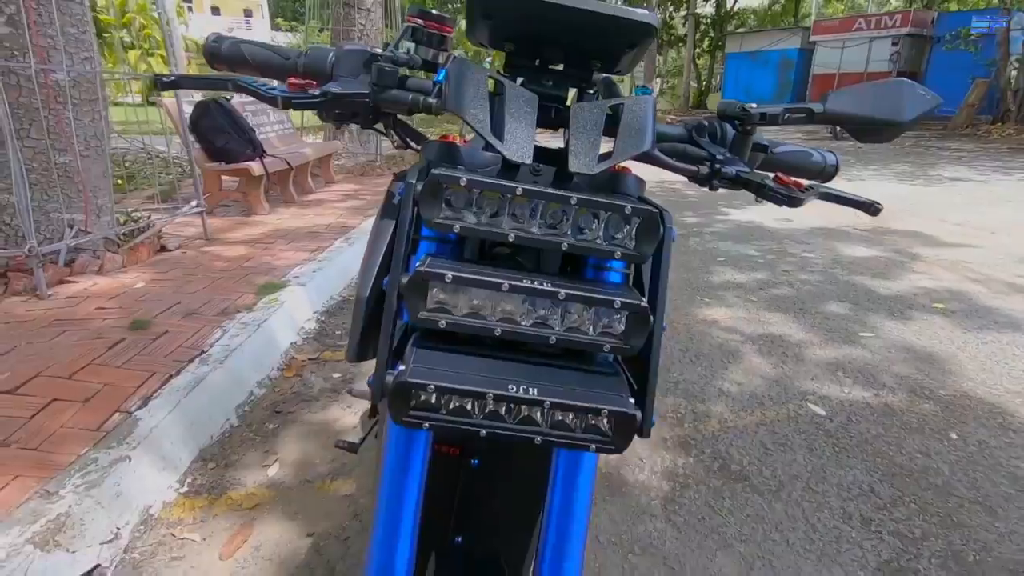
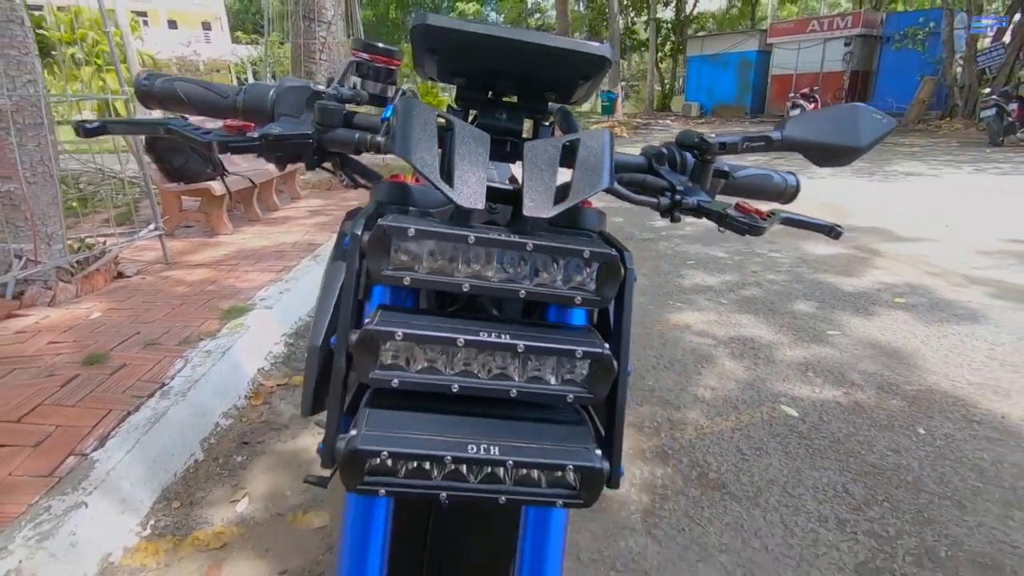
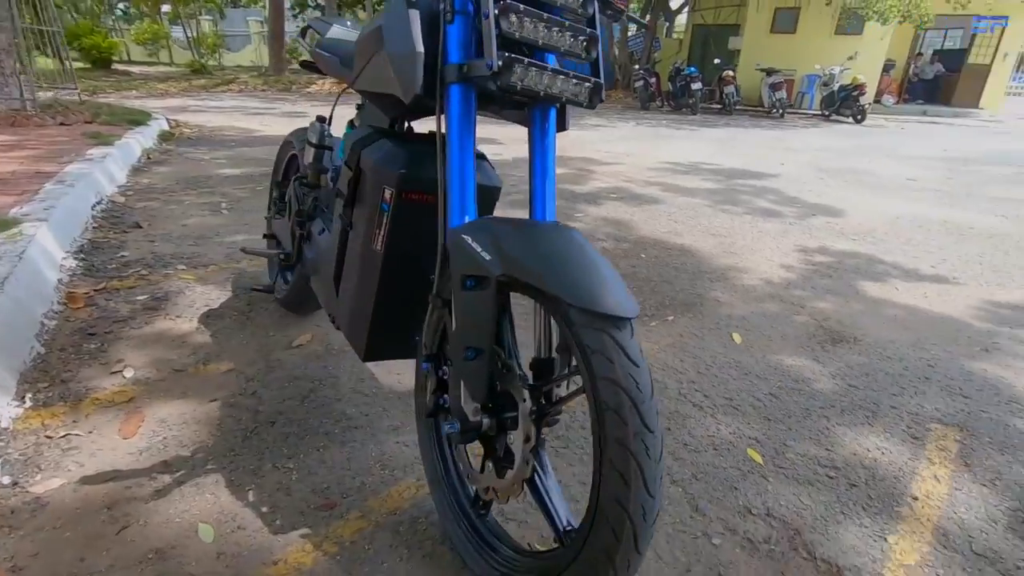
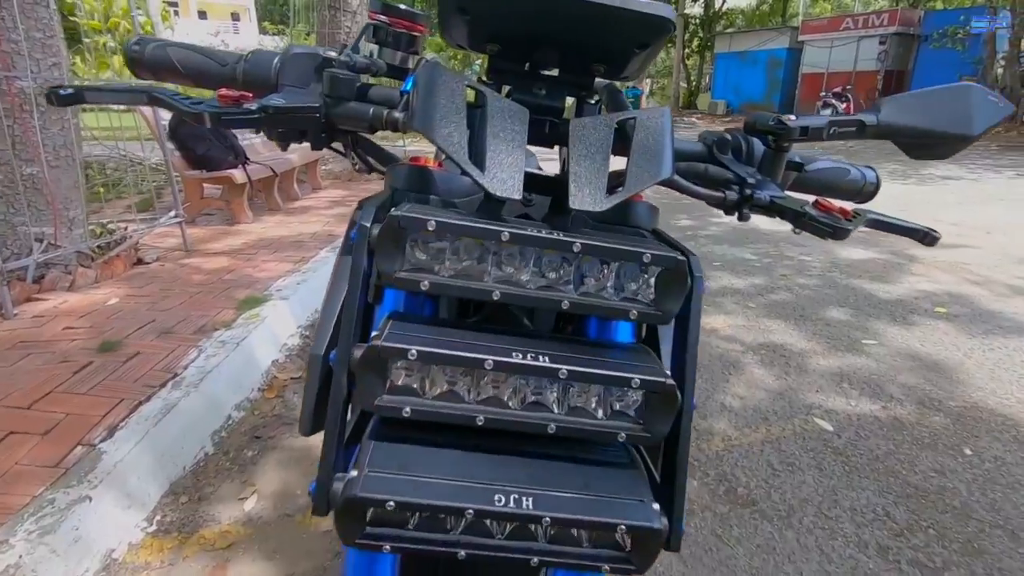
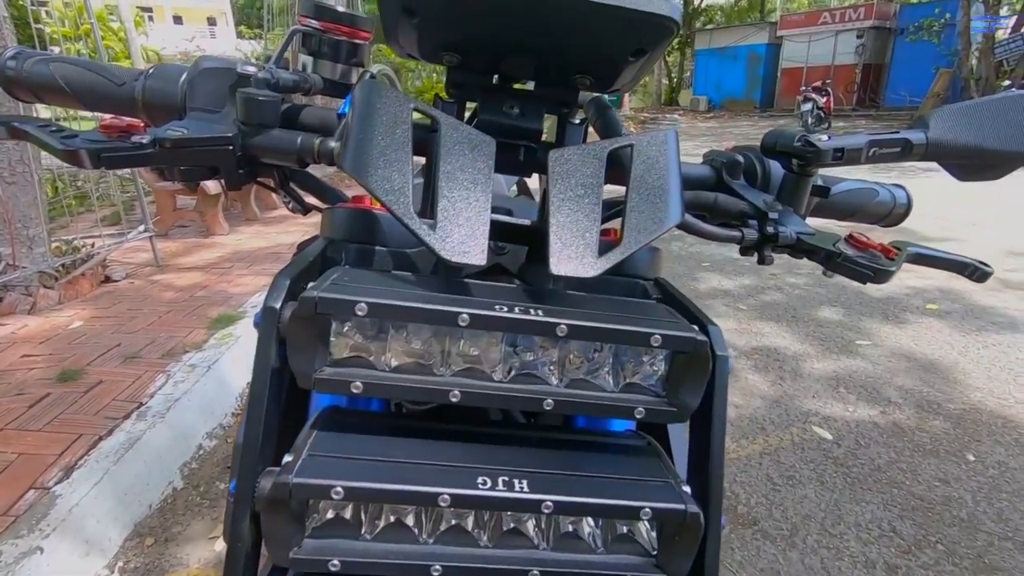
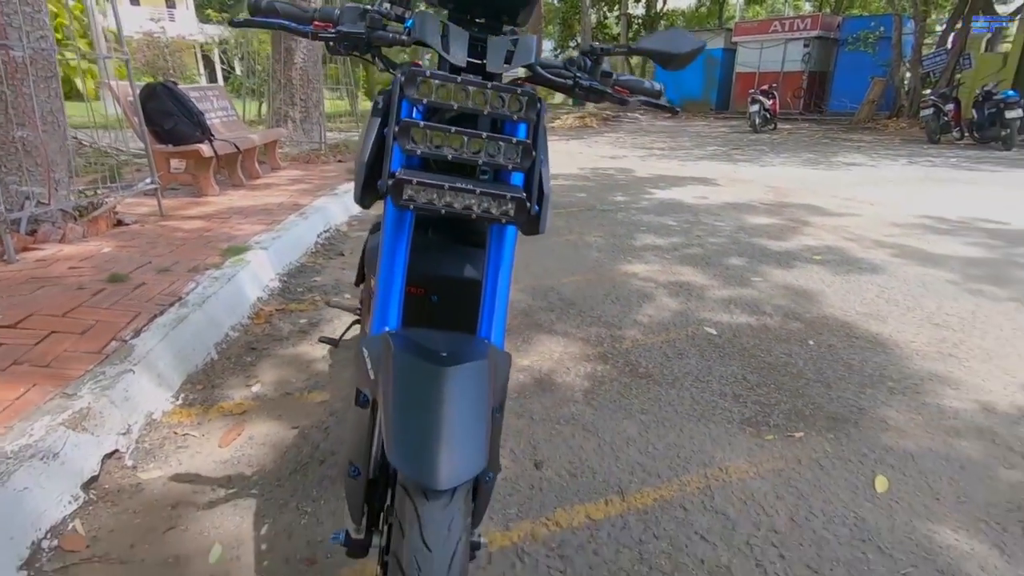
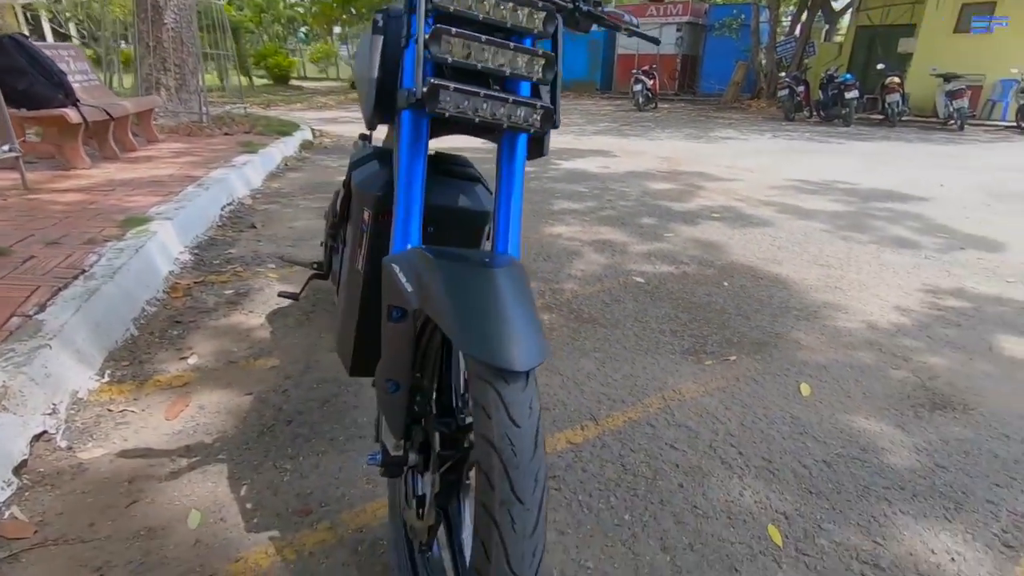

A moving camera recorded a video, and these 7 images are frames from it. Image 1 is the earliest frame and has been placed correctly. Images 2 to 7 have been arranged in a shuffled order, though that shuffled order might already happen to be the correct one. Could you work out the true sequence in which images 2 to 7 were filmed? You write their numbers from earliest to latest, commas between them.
4, 5, 2, 6, 7, 3
